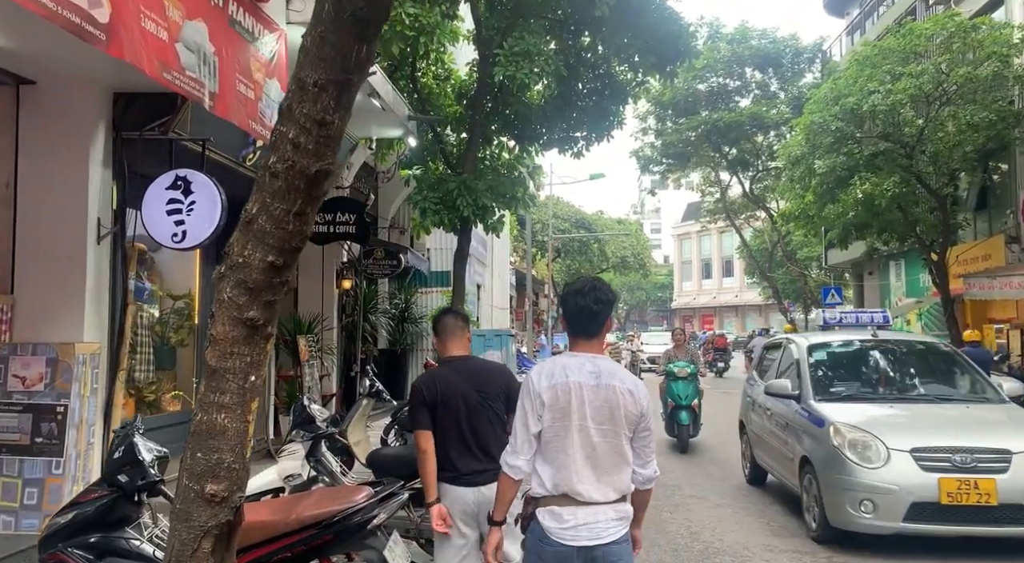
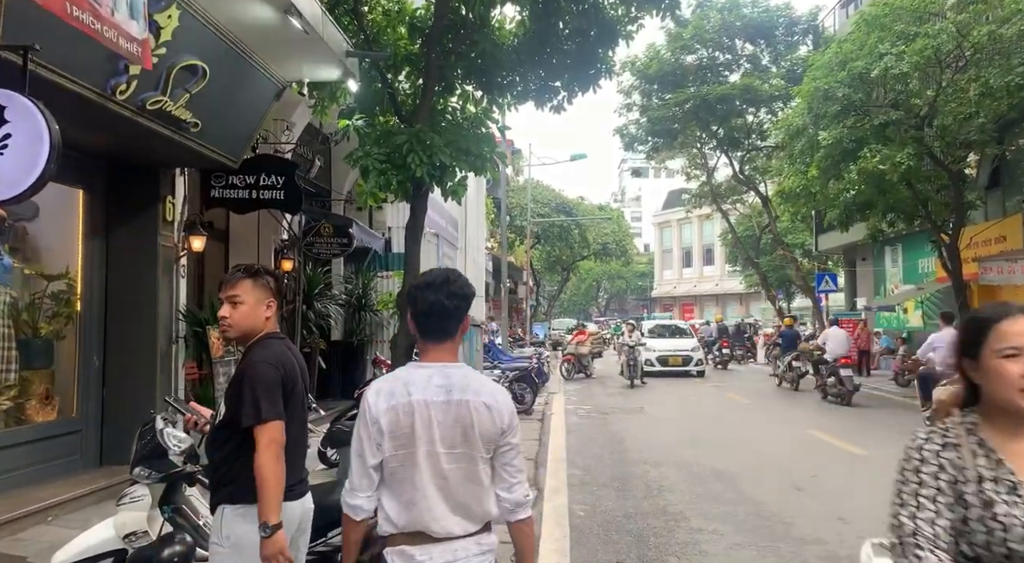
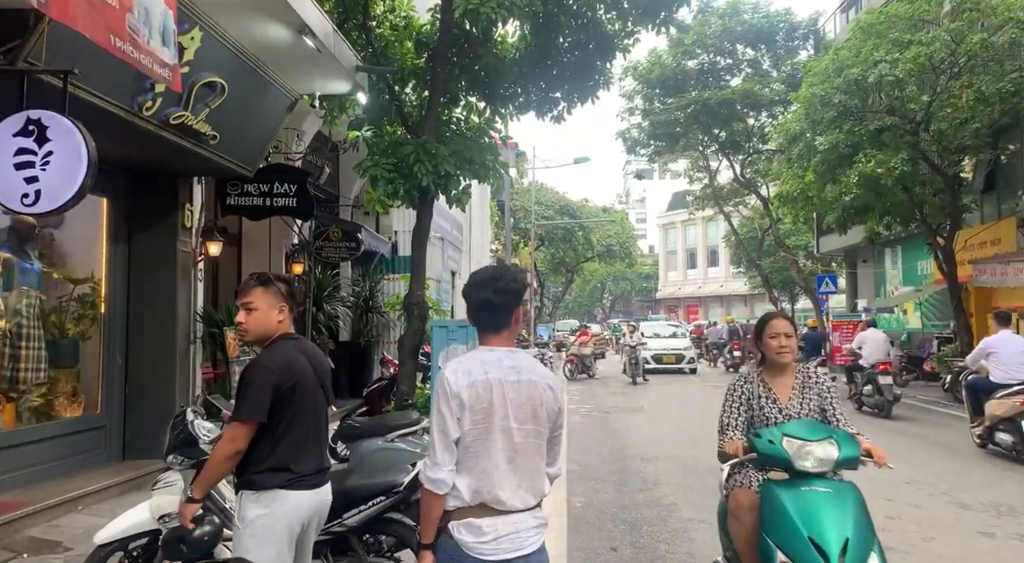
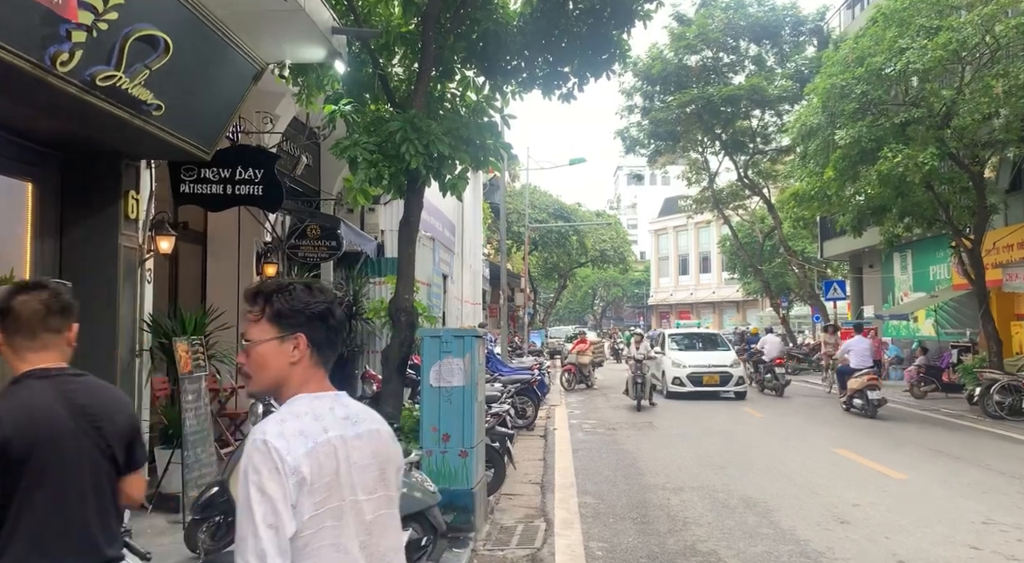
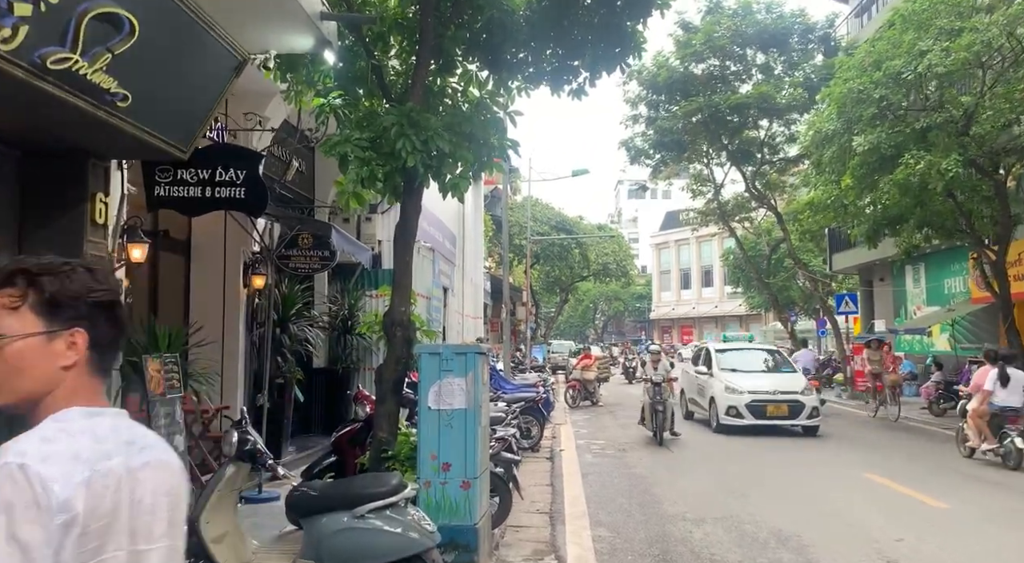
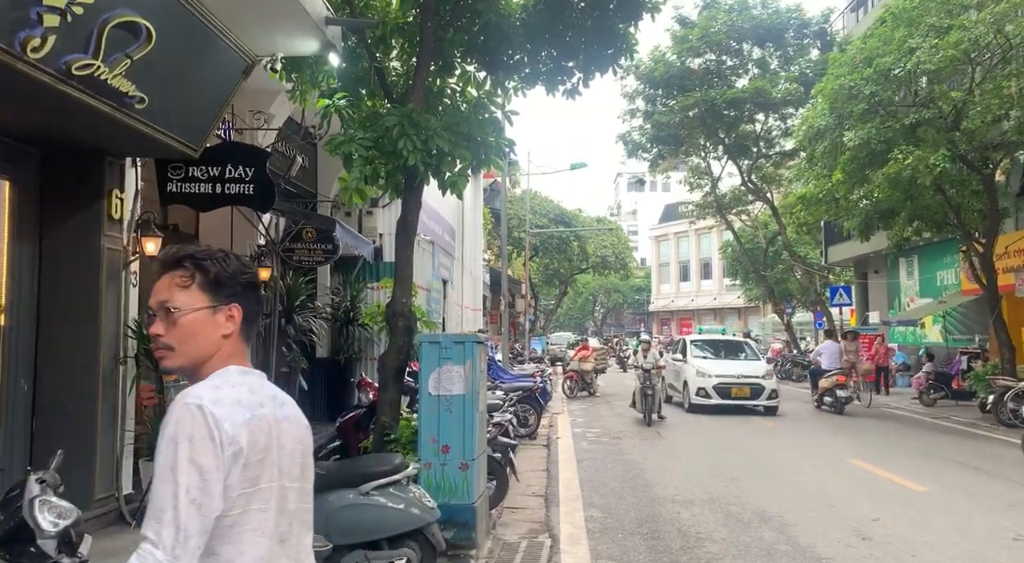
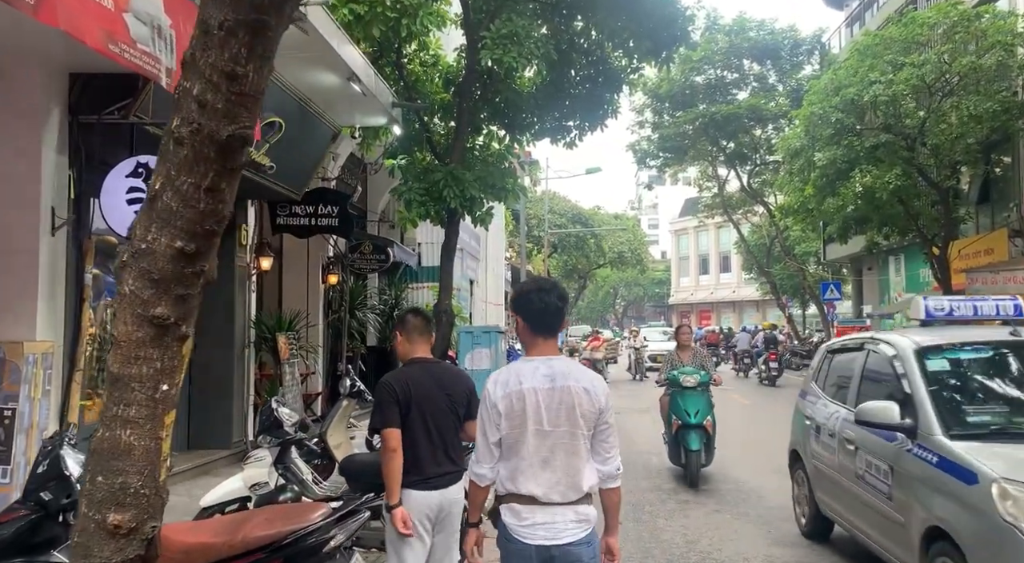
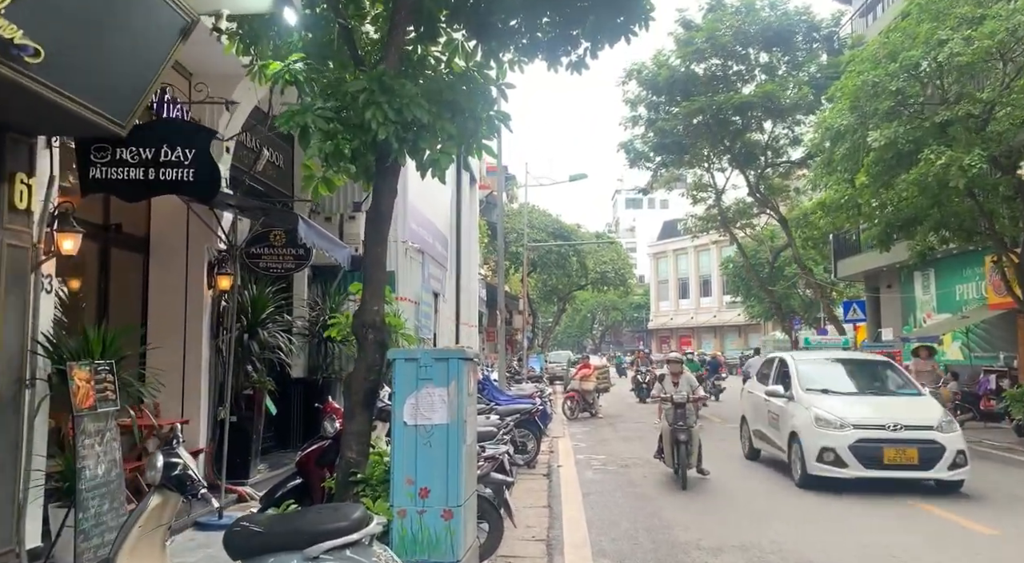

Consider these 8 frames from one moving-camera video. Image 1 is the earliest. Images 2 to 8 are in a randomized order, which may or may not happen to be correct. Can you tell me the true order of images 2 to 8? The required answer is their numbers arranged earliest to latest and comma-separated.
7, 3, 2, 4, 6, 5, 8
